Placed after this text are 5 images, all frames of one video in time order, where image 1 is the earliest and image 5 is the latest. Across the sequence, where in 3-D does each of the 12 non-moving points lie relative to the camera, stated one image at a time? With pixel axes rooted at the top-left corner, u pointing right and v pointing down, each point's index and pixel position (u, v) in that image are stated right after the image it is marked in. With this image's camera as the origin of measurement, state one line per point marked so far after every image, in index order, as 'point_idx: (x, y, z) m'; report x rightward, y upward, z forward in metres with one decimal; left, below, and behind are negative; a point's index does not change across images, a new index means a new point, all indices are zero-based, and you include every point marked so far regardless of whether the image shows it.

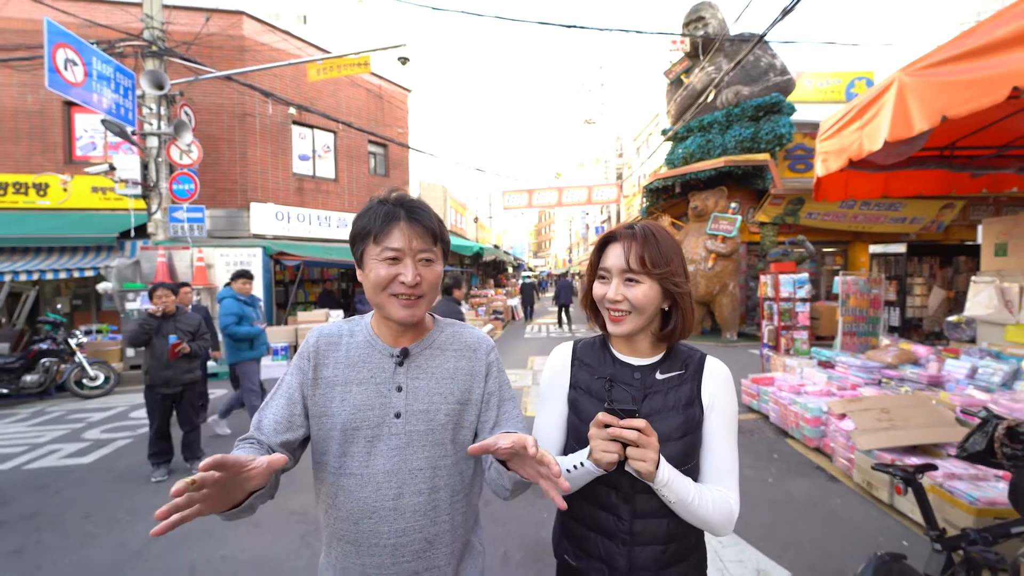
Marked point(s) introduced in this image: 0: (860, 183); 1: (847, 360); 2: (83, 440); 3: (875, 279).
0: (+3.7, +1.1, +4.9) m
1: (+3.3, -0.7, +4.5) m
2: (-4.5, -1.6, +4.8) m
3: (+4.2, +0.1, +5.4) m
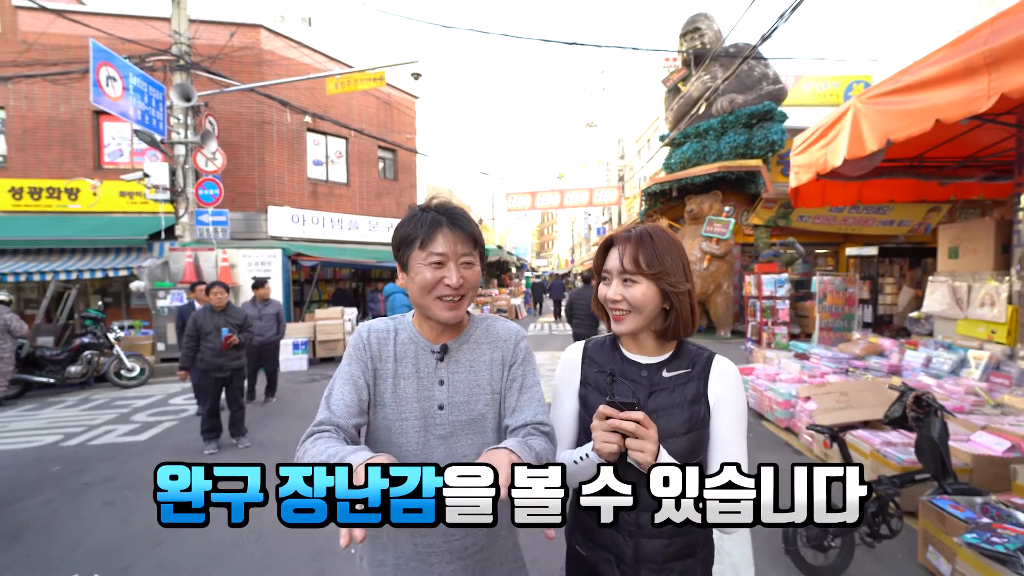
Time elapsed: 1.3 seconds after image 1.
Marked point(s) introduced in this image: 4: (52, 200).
0: (+3.8, +1.1, +5.4) m
1: (+3.3, -0.7, +5.1) m
2: (-4.4, -1.6, +5.4) m
3: (+4.3, +0.1, +5.9) m
4: (-10.2, +1.9, +10.3) m
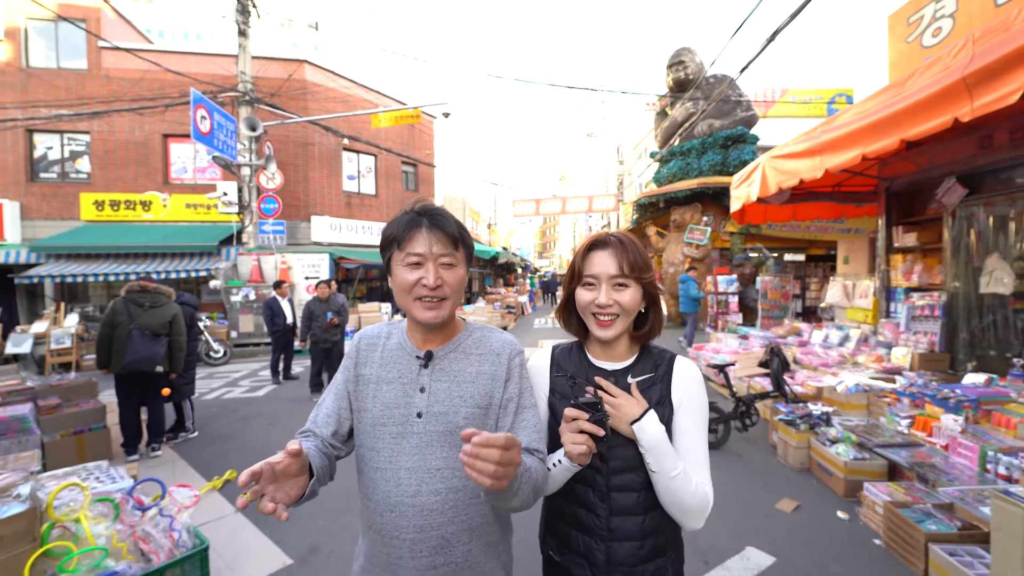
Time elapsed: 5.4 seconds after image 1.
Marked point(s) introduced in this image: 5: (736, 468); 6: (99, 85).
0: (+4.0, +1.2, +7.2) m
1: (+3.6, -0.7, +6.8) m
2: (-4.2, -1.5, +7.2) m
3: (+4.5, +0.1, +7.7) m
4: (-9.9, +2.0, +12.1) m
5: (+1.8, -1.4, +3.7) m
6: (-10.6, +5.2, +11.9) m
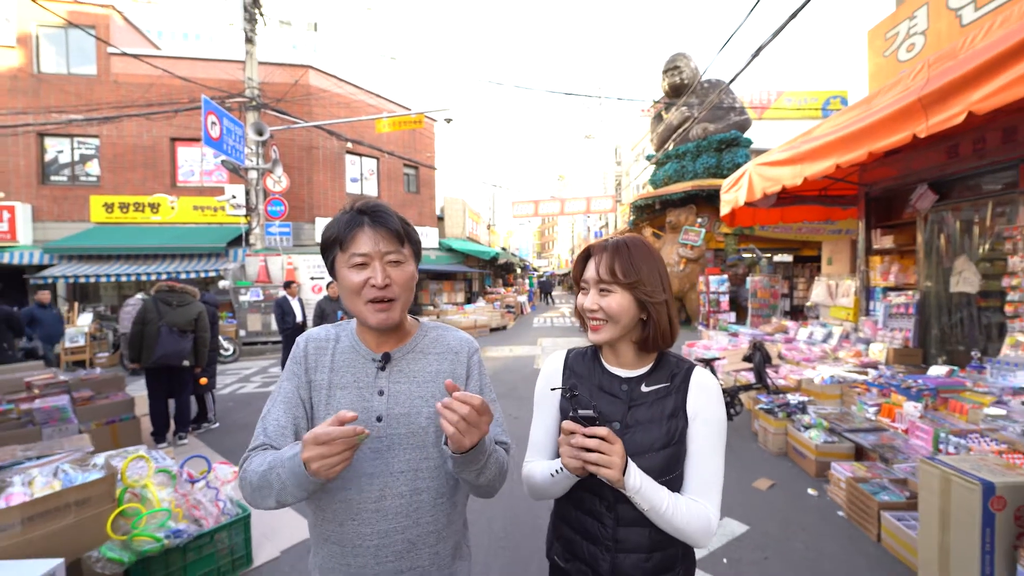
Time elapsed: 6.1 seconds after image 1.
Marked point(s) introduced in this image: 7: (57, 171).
0: (+4.0, +1.2, +7.5) m
1: (+3.6, -0.7, +7.1) m
2: (-4.2, -1.5, +7.5) m
3: (+4.5, +0.1, +8.0) m
4: (-9.9, +2.0, +12.4) m
5: (+1.8, -1.4, +4.0) m
6: (-10.6, +5.2, +12.2) m
7: (-12.0, +3.1, +12.3) m
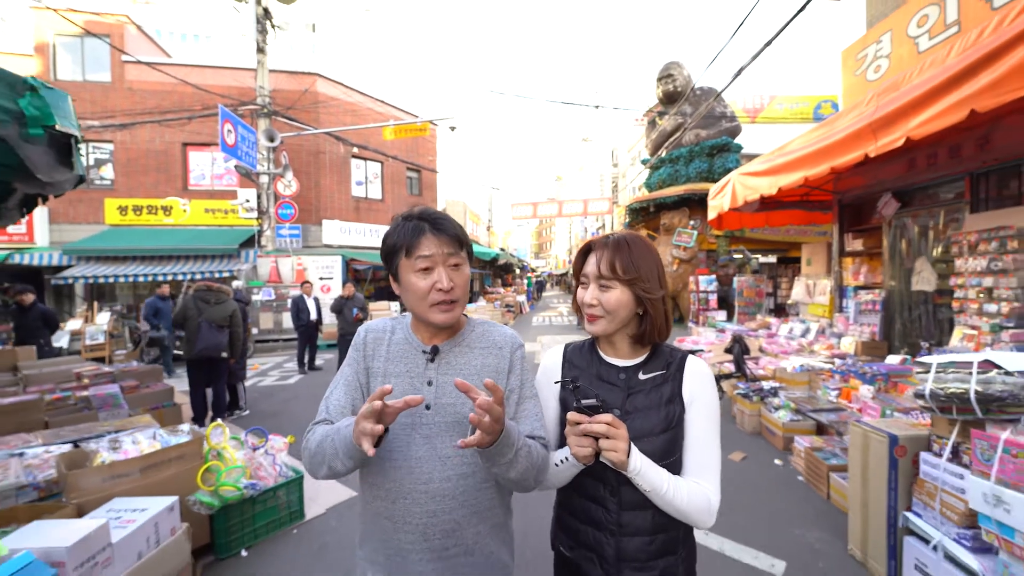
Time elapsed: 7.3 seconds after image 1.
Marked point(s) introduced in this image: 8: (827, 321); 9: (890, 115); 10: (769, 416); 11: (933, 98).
0: (+4.1, +1.2, +8.1) m
1: (+3.6, -0.7, +7.7) m
2: (-4.1, -1.5, +8.0) m
3: (+4.6, +0.2, +8.6) m
4: (-9.9, +2.0, +12.8) m
5: (+1.9, -1.4, +4.6) m
6: (-10.6, +5.2, +12.7) m
7: (-12.0, +3.1, +12.7) m
8: (+4.4, -0.5, +6.5) m
9: (+2.9, +1.3, +3.6) m
10: (+2.3, -1.2, +4.2) m
11: (+2.9, +1.3, +3.3) m
